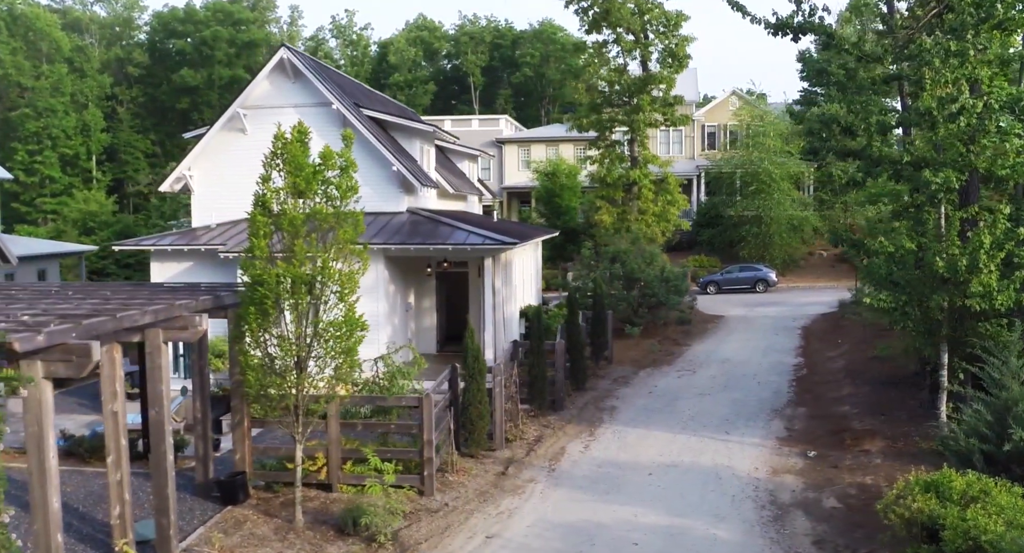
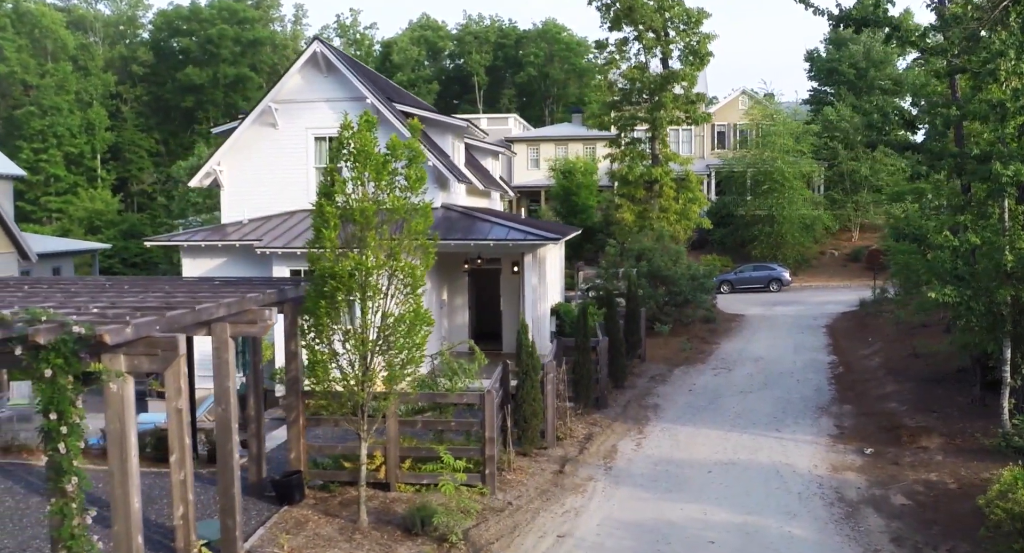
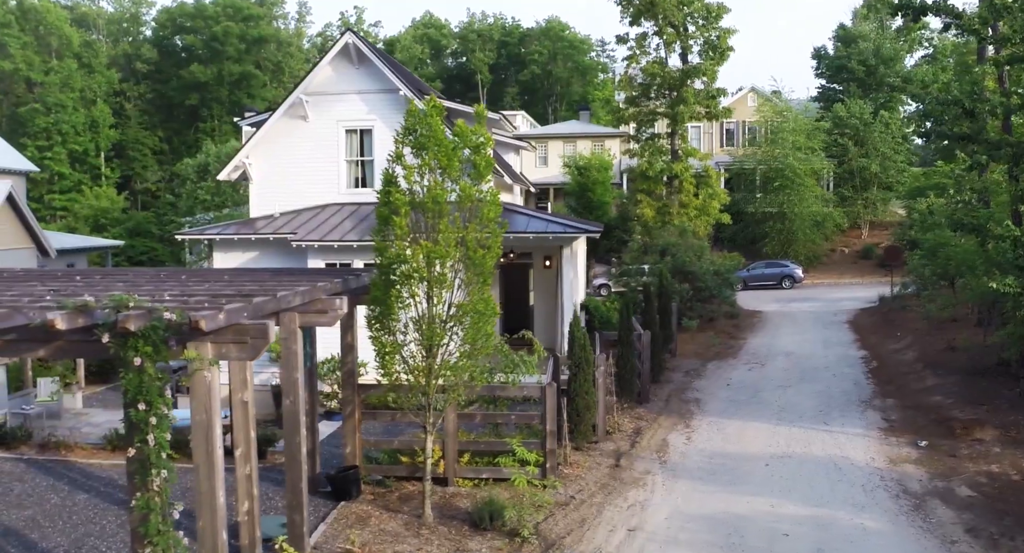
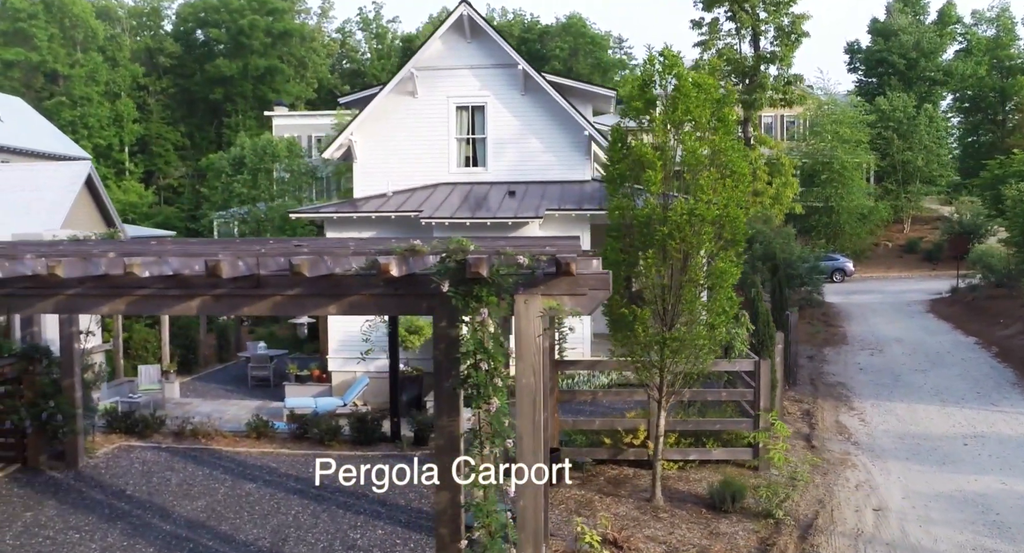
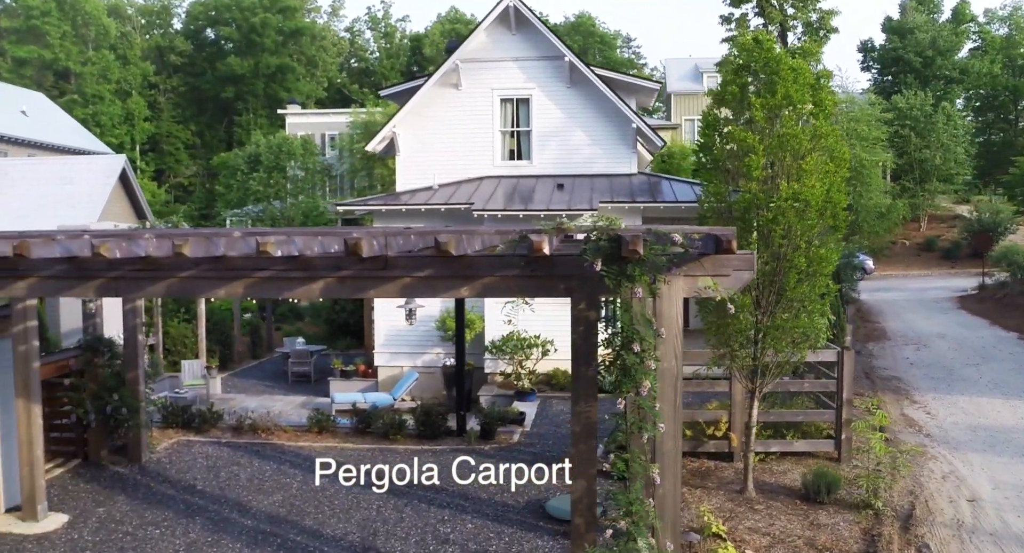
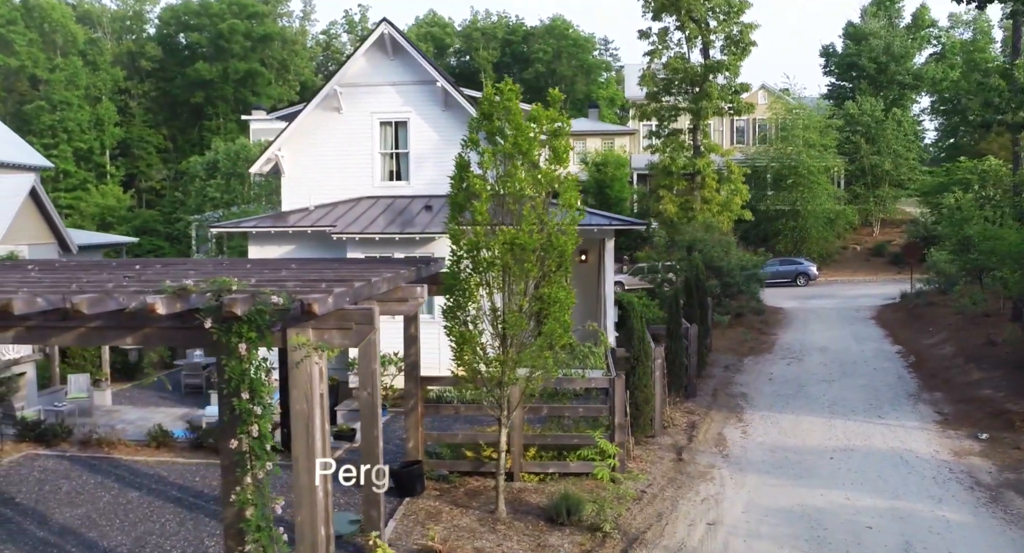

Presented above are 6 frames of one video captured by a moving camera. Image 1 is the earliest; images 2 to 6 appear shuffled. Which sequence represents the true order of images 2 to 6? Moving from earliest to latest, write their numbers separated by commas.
2, 3, 6, 4, 5
